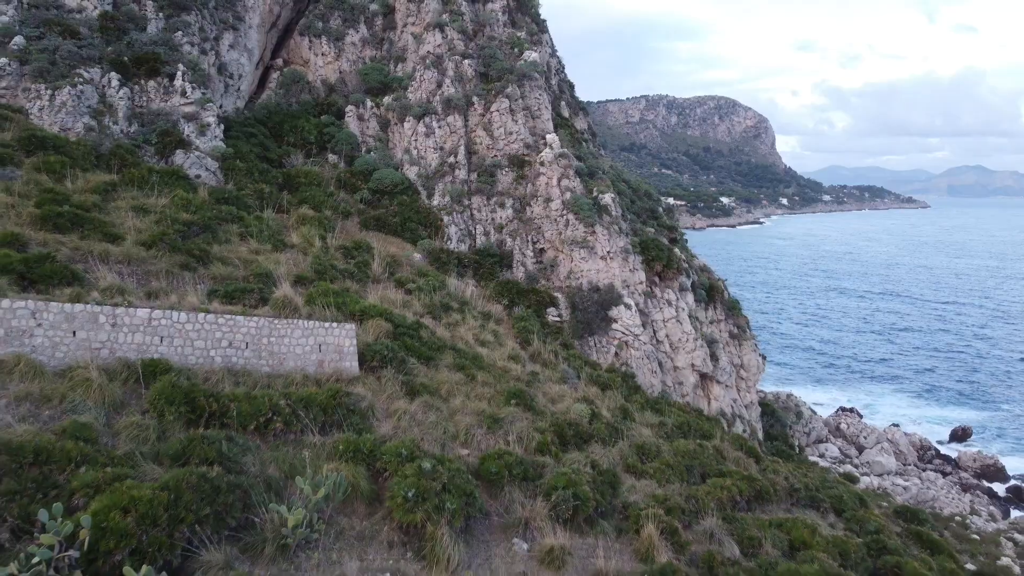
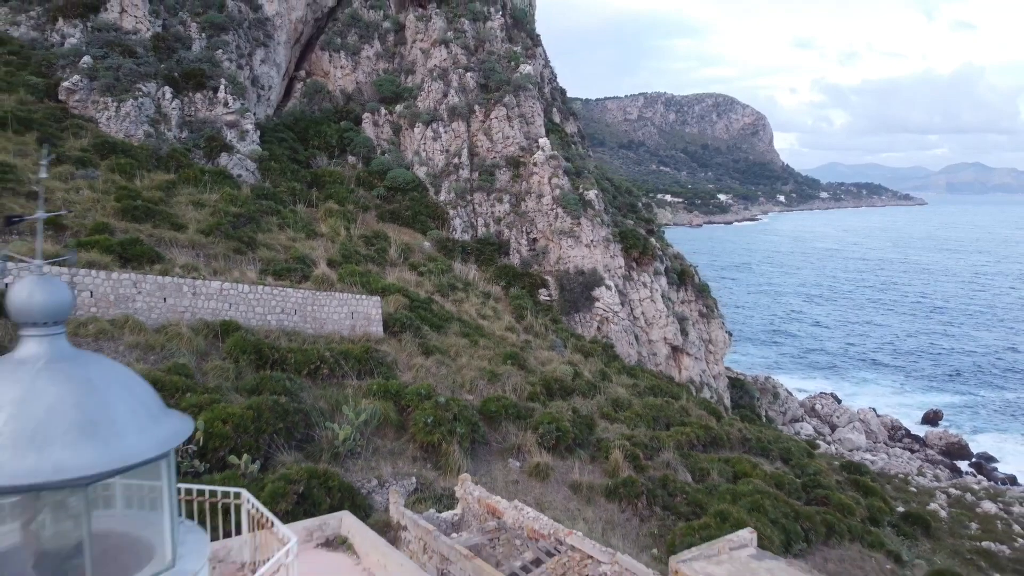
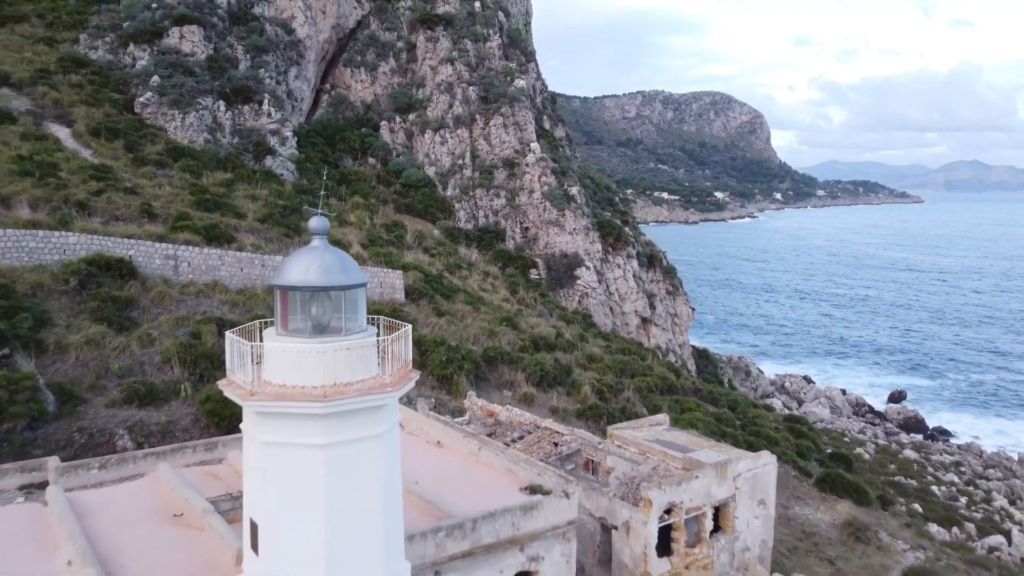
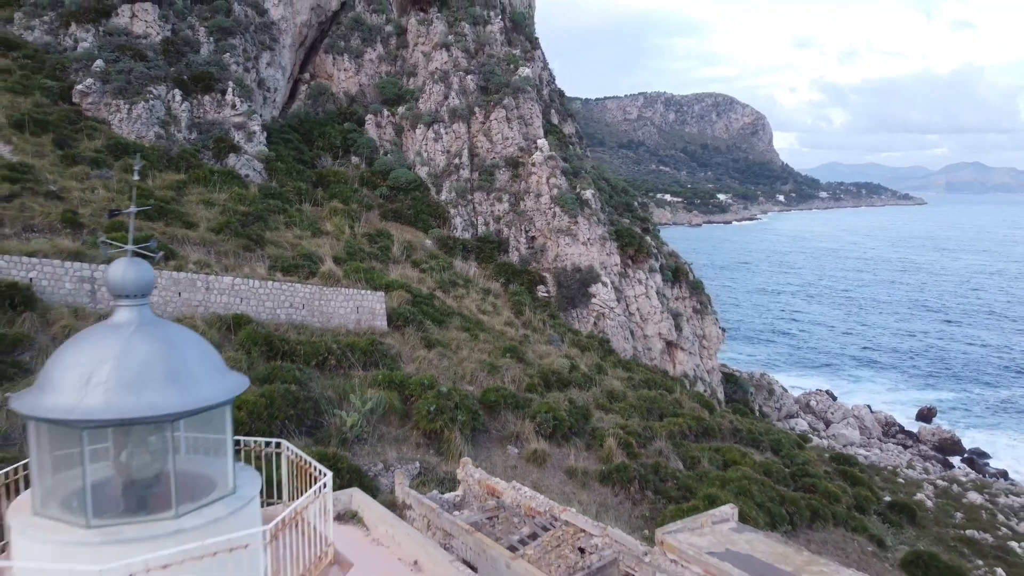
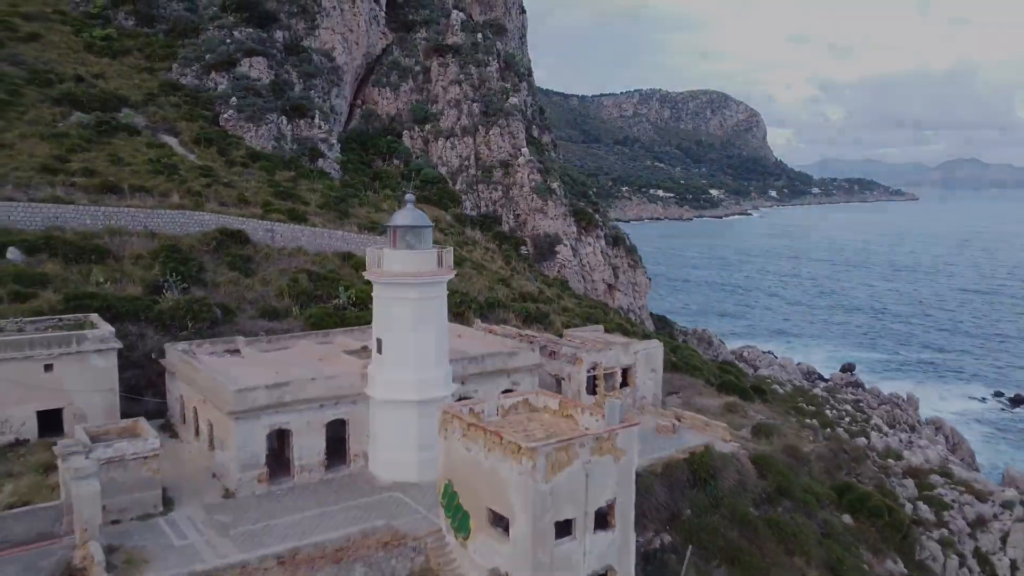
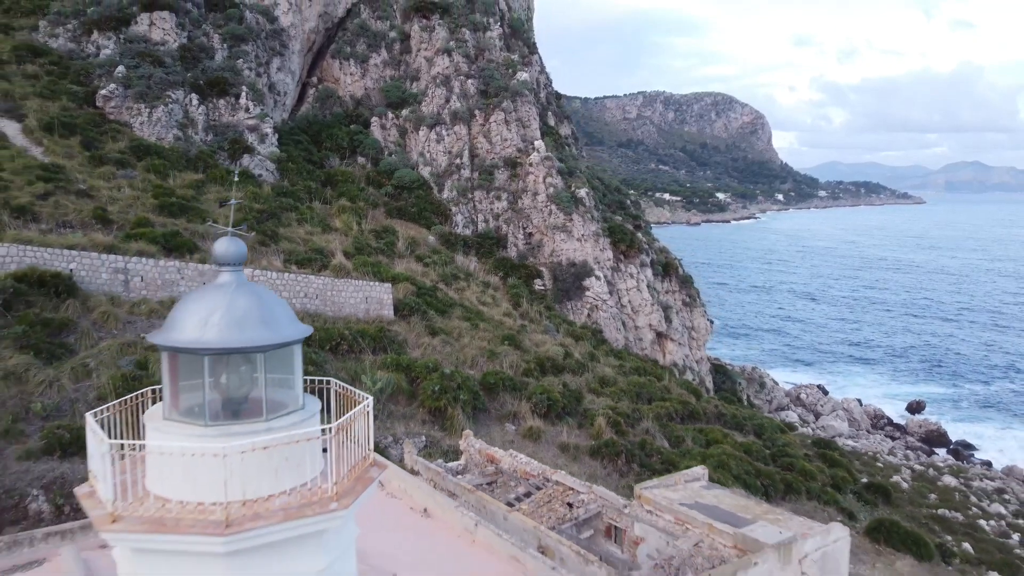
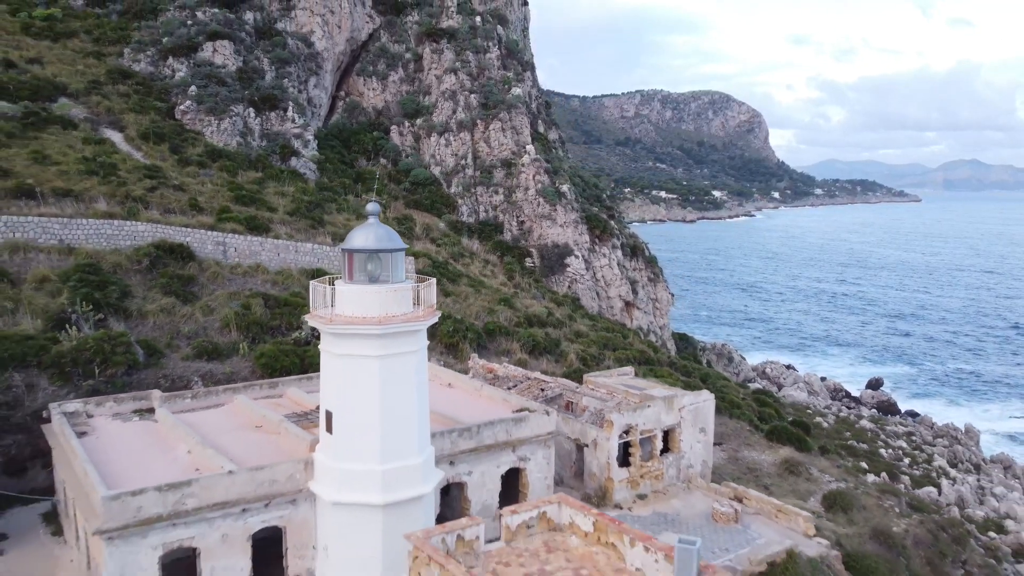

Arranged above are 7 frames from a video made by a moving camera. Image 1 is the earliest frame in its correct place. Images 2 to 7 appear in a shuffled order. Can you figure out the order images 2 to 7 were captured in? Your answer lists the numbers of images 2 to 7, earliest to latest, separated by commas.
2, 4, 6, 3, 7, 5
